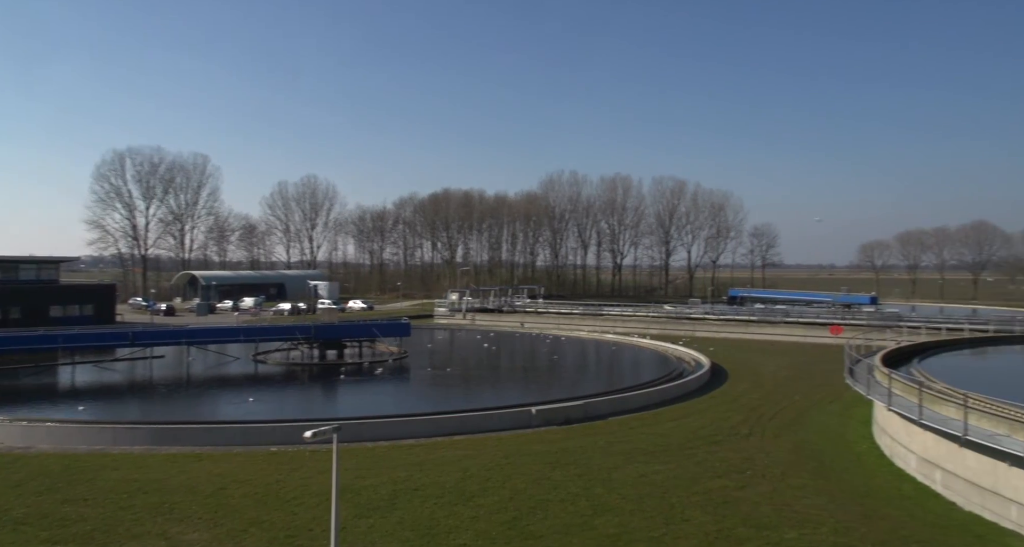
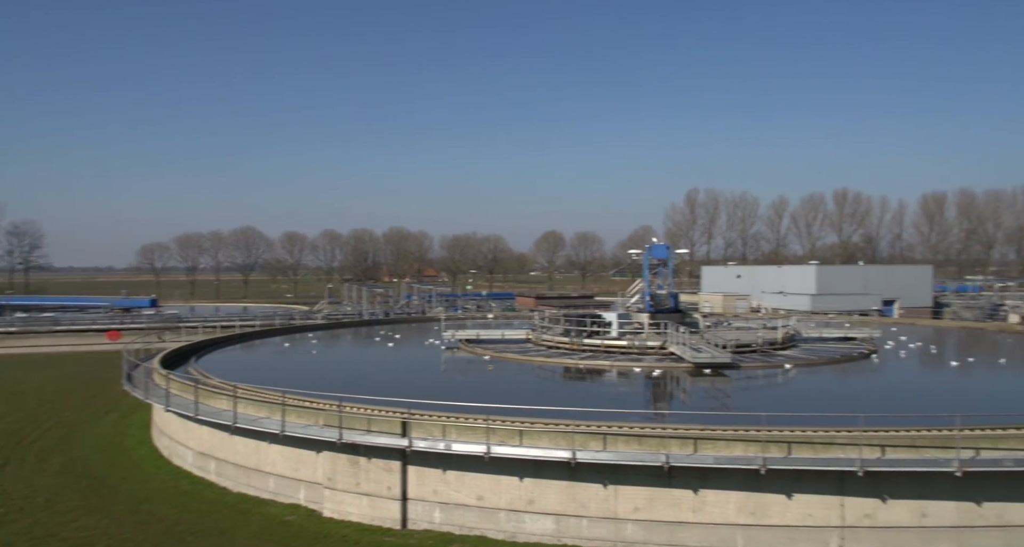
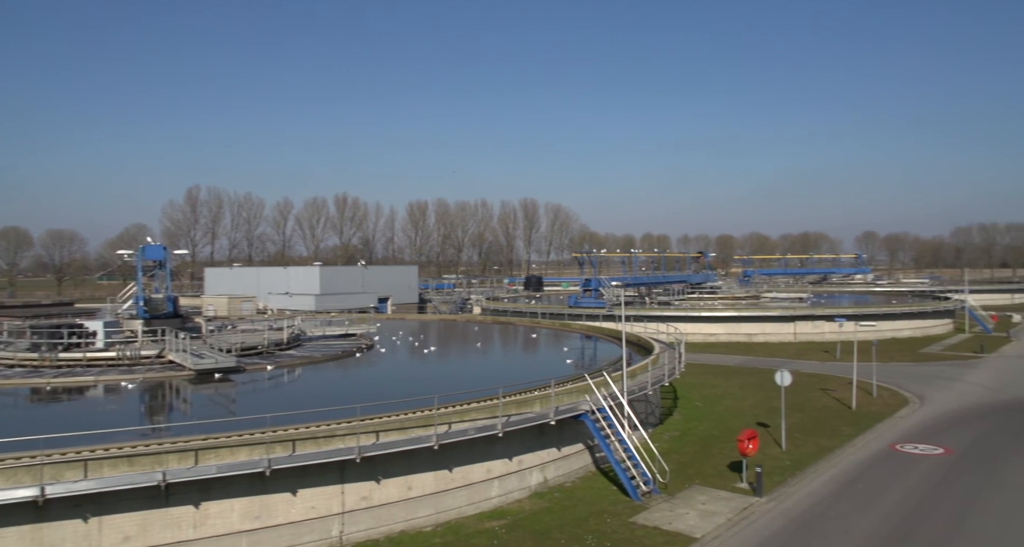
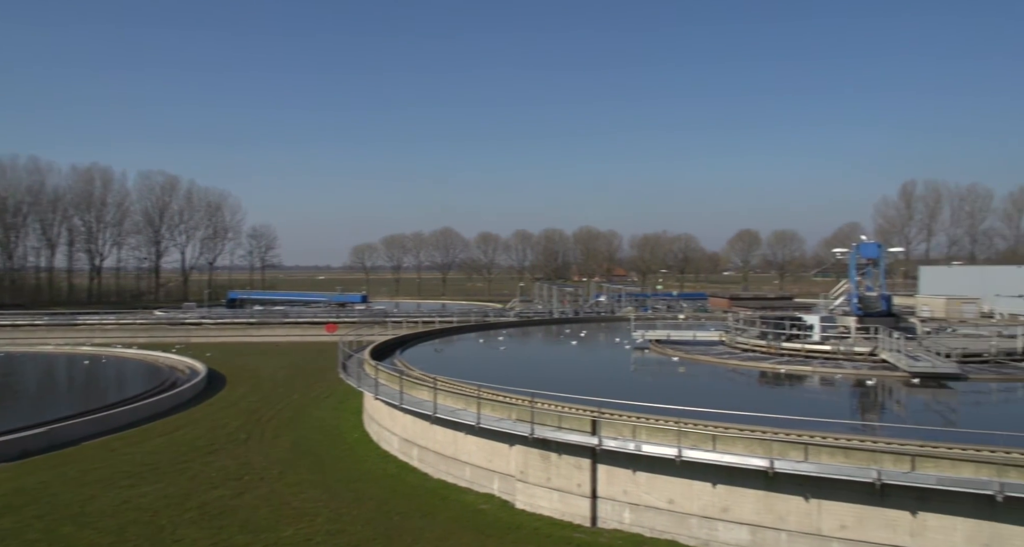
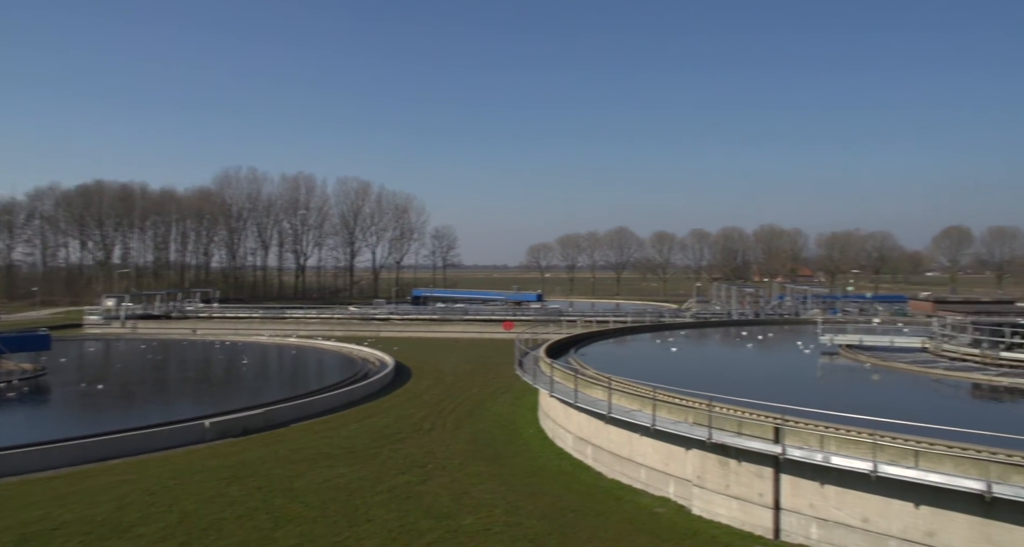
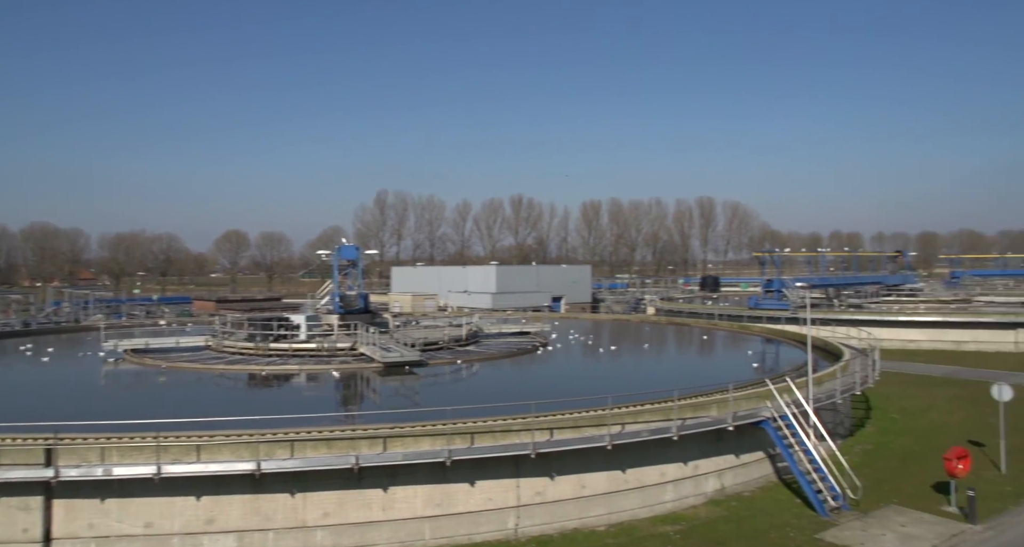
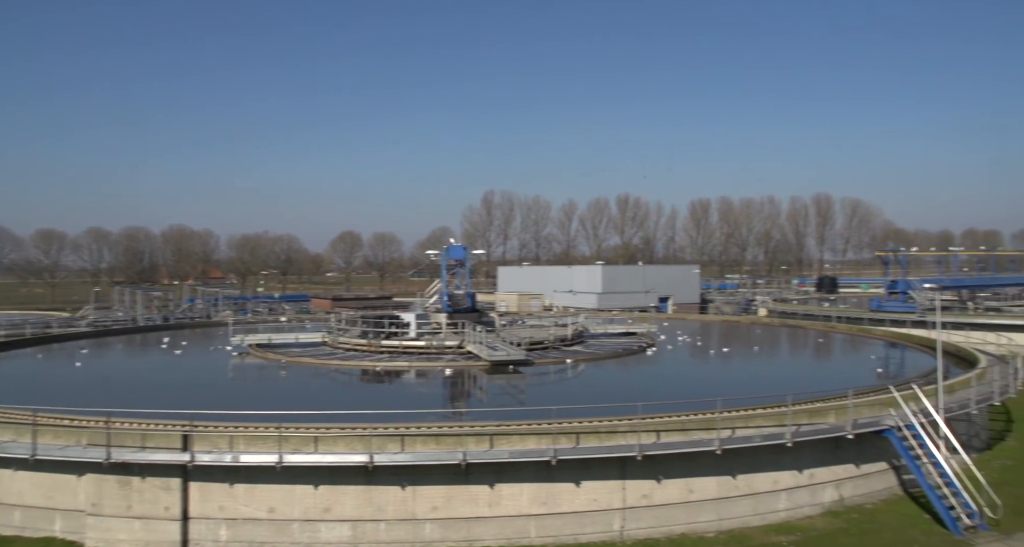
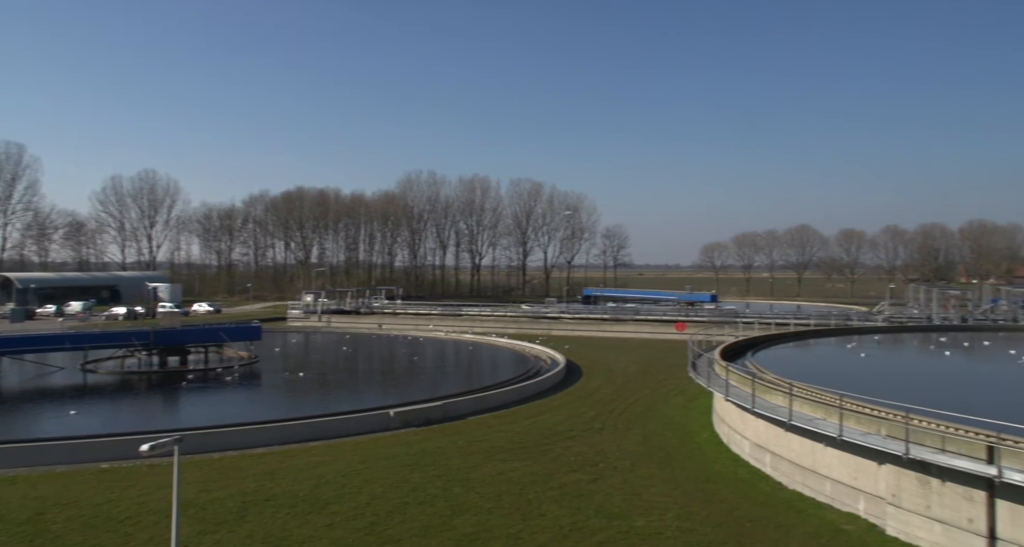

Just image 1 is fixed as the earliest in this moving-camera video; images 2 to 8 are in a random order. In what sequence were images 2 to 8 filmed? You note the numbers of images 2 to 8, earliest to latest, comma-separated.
8, 5, 4, 2, 7, 6, 3
